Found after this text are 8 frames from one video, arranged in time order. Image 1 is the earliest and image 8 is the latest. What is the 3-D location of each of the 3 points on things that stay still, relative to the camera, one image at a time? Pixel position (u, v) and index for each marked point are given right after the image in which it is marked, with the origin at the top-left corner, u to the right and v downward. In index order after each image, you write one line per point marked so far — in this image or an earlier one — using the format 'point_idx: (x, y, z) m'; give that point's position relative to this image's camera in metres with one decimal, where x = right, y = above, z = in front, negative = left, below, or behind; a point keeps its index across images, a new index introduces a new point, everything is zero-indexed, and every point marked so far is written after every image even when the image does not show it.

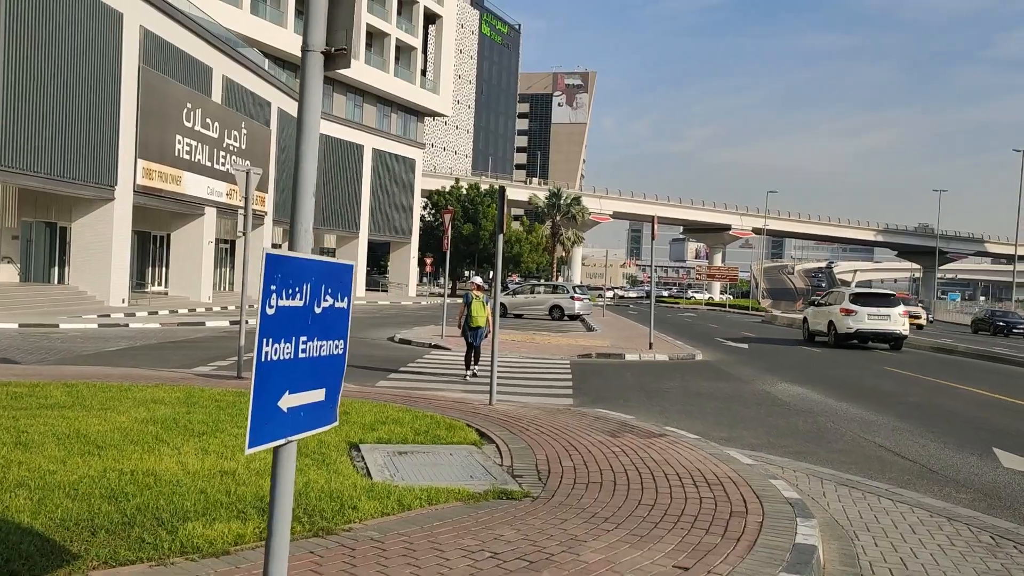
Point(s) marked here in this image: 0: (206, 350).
0: (-6.0, -1.3, +17.6) m
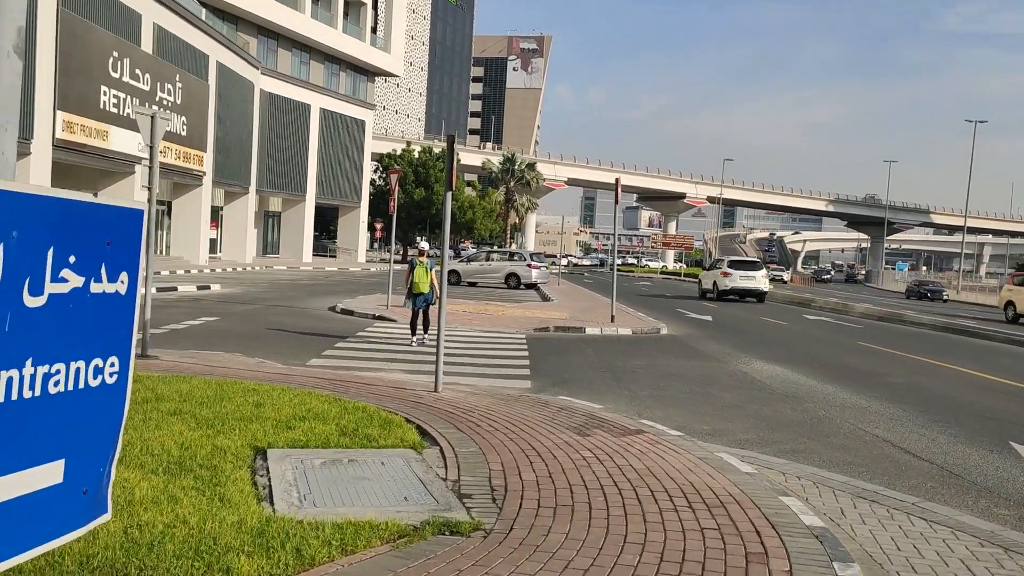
0: (-6.9, -0.6, +15.8) m
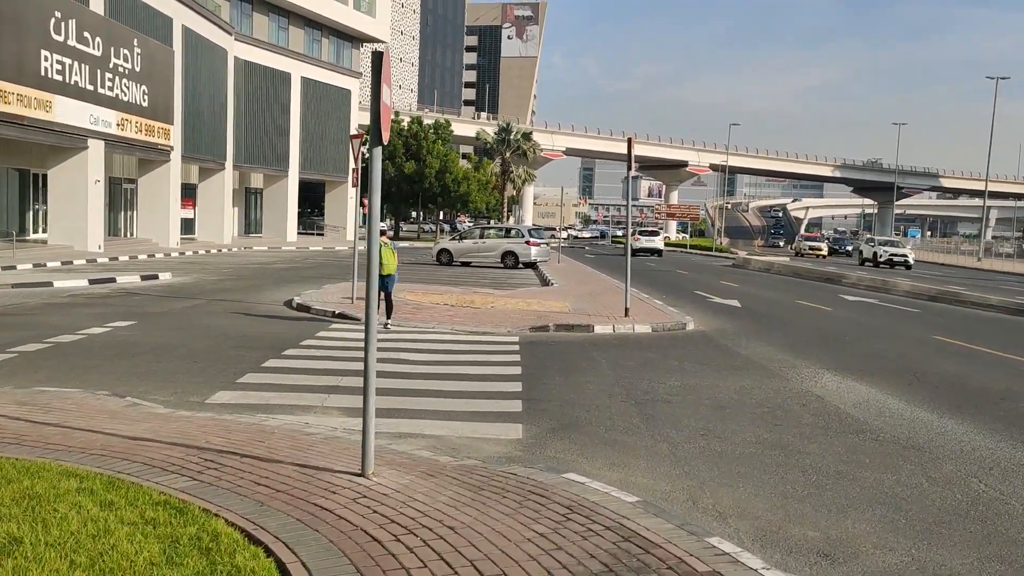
0: (-7.0, -0.6, +12.3) m
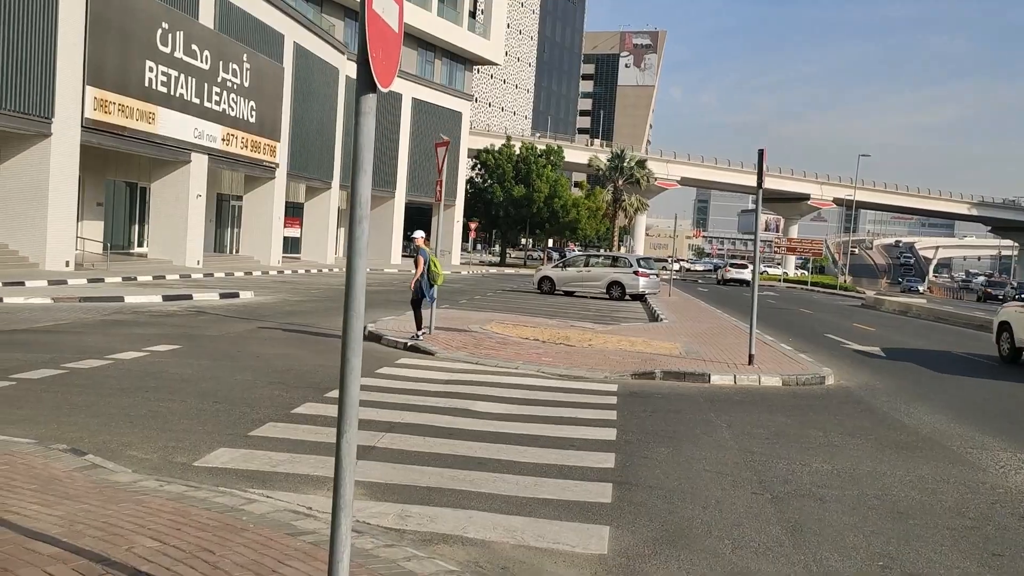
0: (-5.9, -0.8, +10.8) m
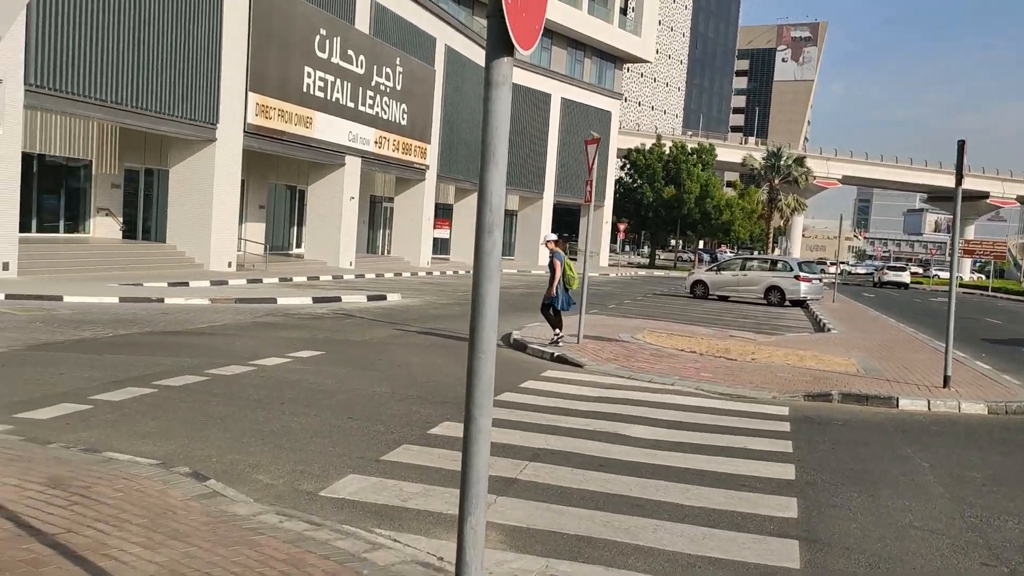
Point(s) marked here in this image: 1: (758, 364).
0: (-4.1, -0.9, +10.7) m
1: (+3.4, -1.1, +12.6) m
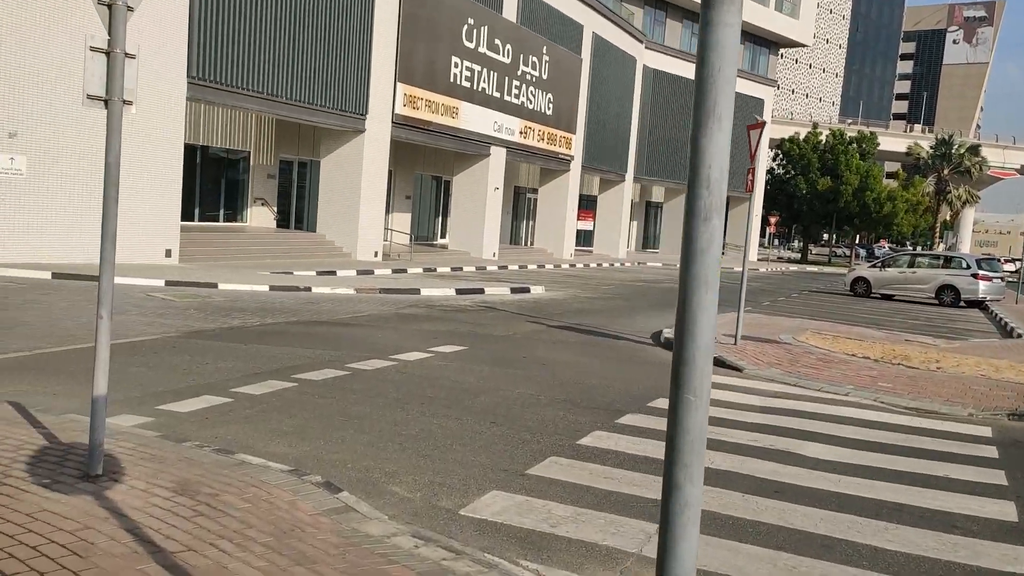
0: (-2.4, -0.7, +10.5) m
1: (+5.4, -1.1, +11.2) m
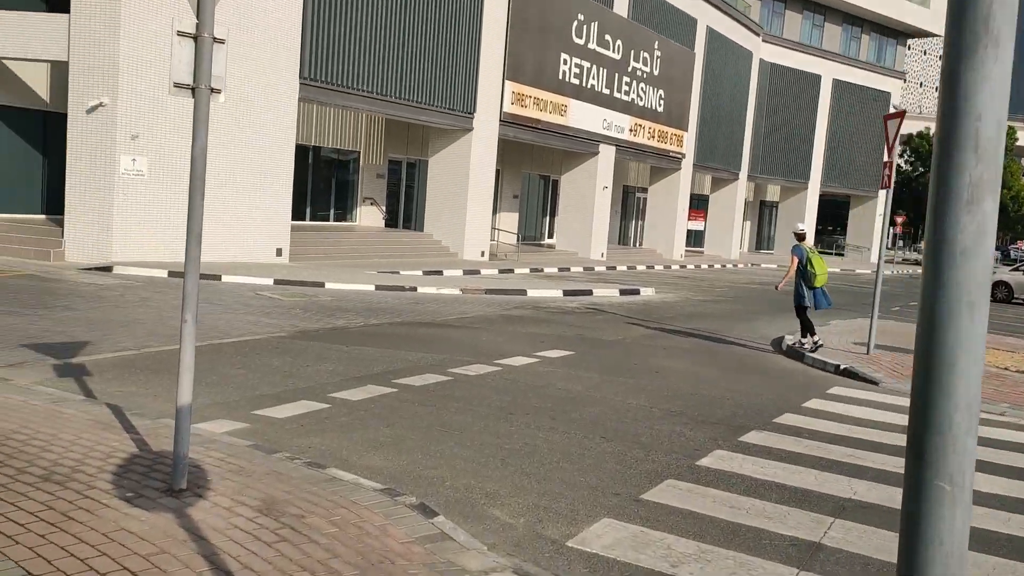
0: (-1.1, -0.7, +10.1) m
1: (+6.6, -1.1, +9.9) m
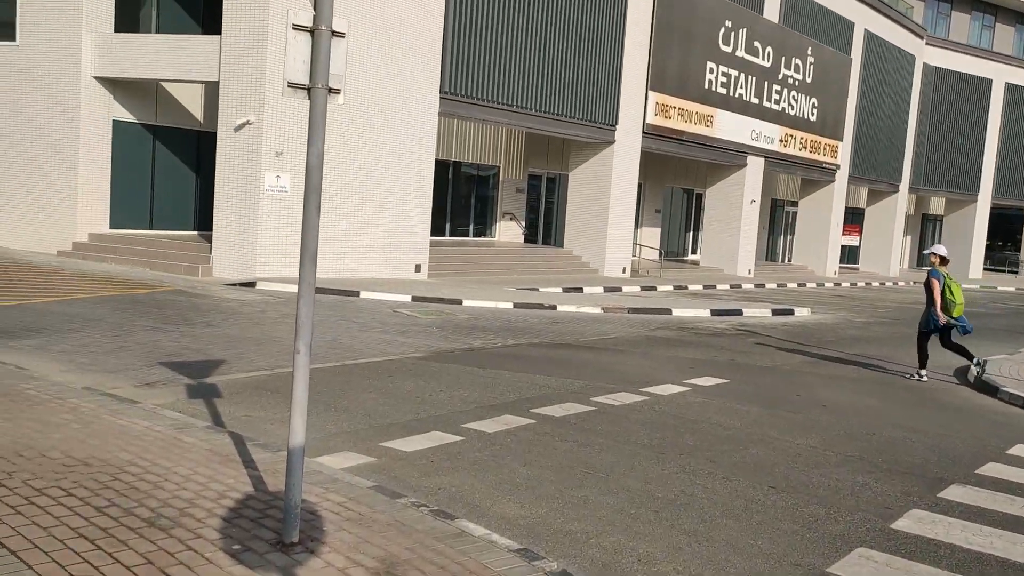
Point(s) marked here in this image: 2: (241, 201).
0: (+0.4, -1.0, +9.5) m
1: (+8.1, -1.4, +8.0) m
2: (-5.0, +1.6, +16.4) m
